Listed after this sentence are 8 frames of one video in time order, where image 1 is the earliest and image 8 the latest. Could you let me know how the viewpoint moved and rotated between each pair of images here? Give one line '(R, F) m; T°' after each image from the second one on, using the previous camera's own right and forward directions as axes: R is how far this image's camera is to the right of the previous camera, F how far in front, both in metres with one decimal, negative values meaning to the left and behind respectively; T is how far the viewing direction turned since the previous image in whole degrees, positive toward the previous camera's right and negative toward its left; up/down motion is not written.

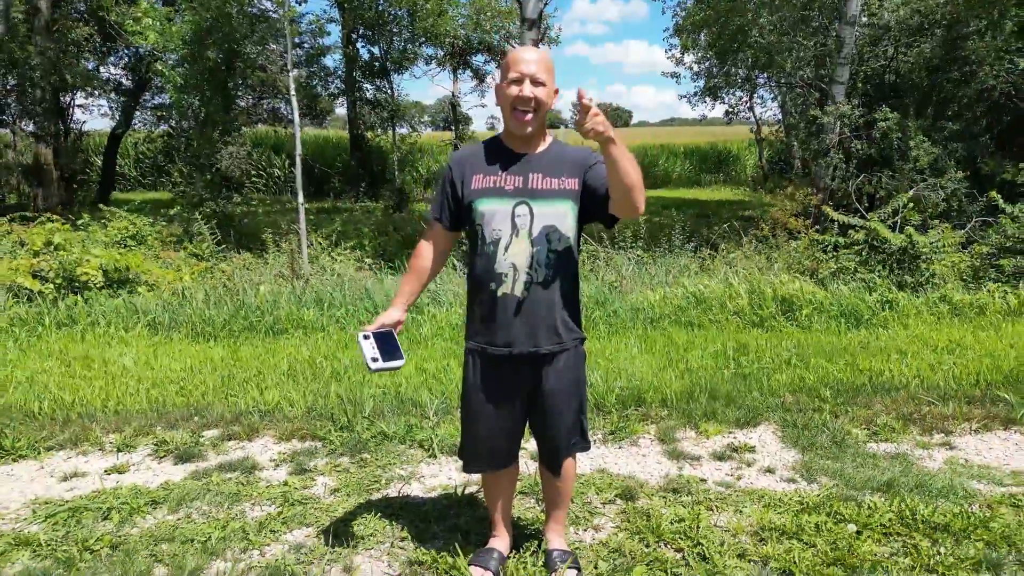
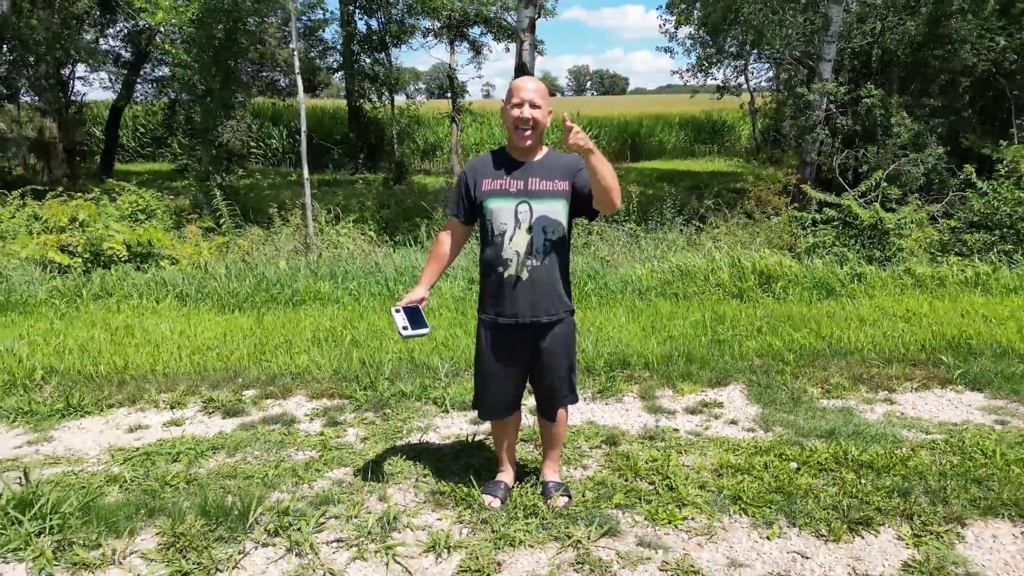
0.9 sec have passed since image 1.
(0.0, -0.5) m; 0°
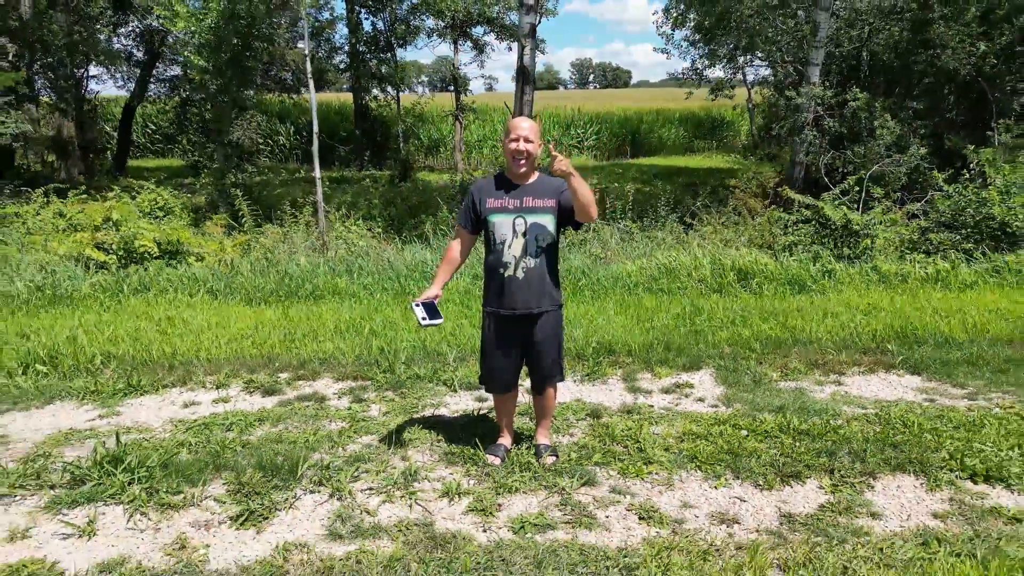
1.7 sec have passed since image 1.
(0.0, -0.6) m; 0°
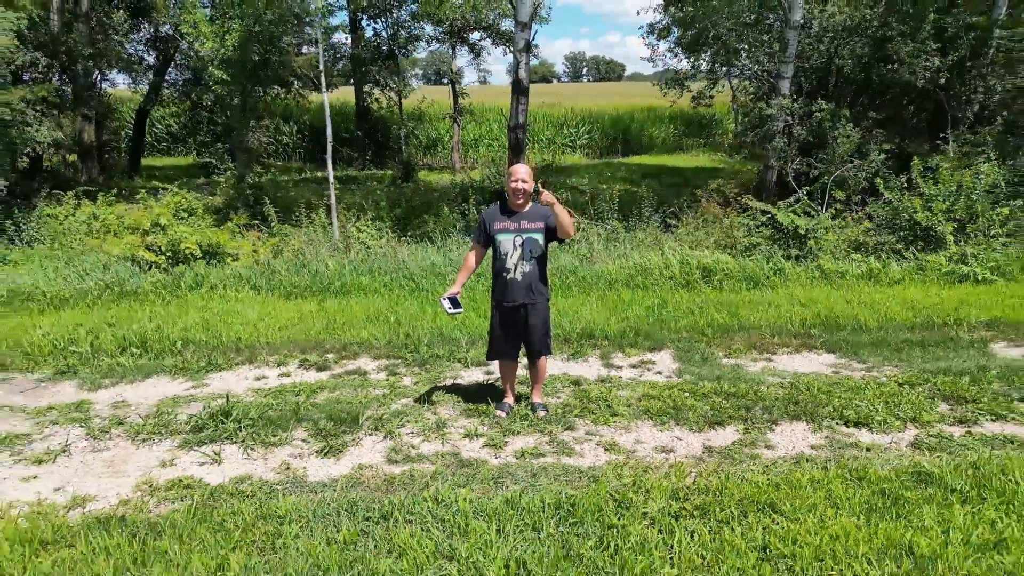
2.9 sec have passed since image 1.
(0.0, -1.1) m; 0°
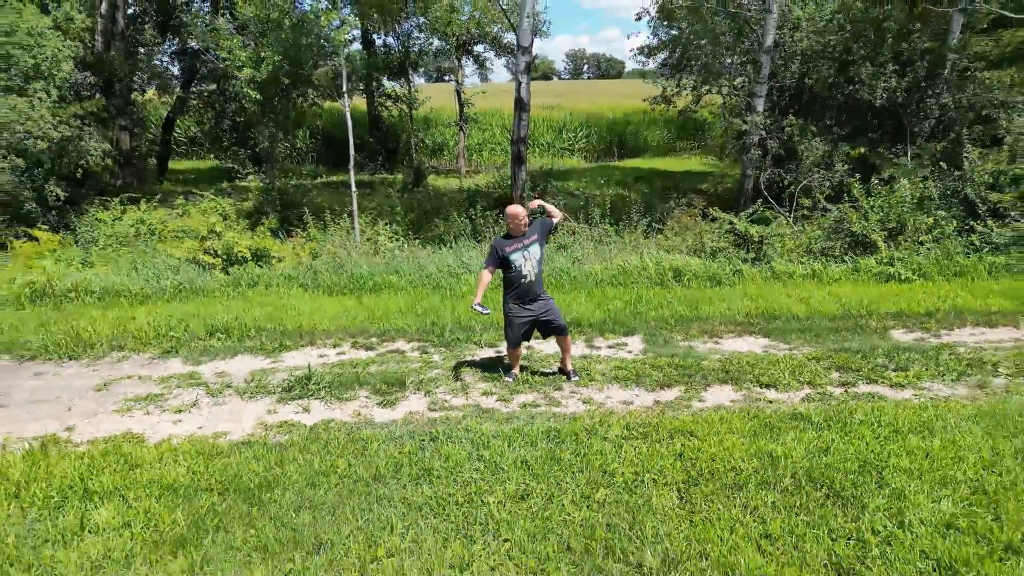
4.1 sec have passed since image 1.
(0.0, -1.5) m; 0°
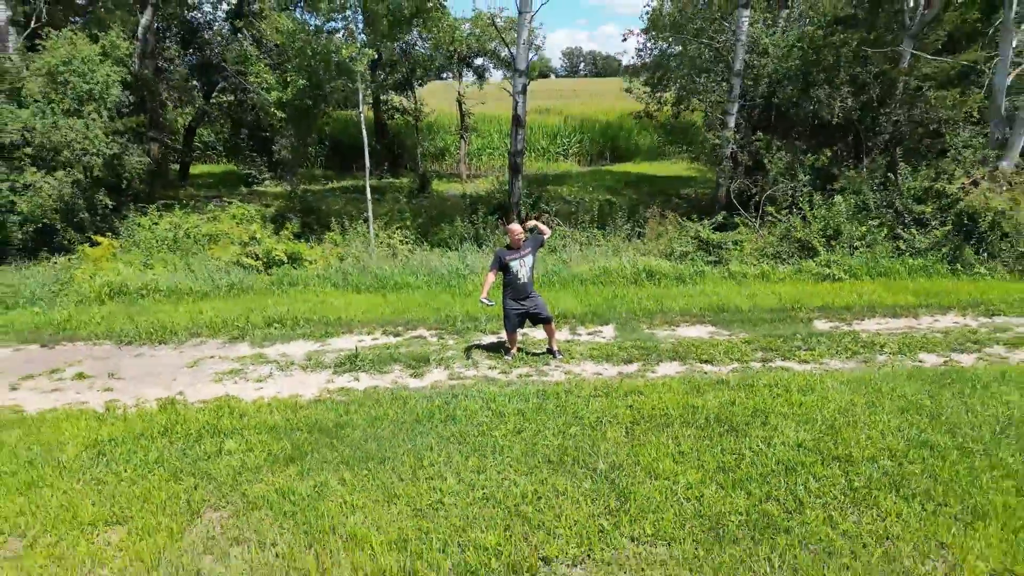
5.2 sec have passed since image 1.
(0.0, -1.7) m; 0°
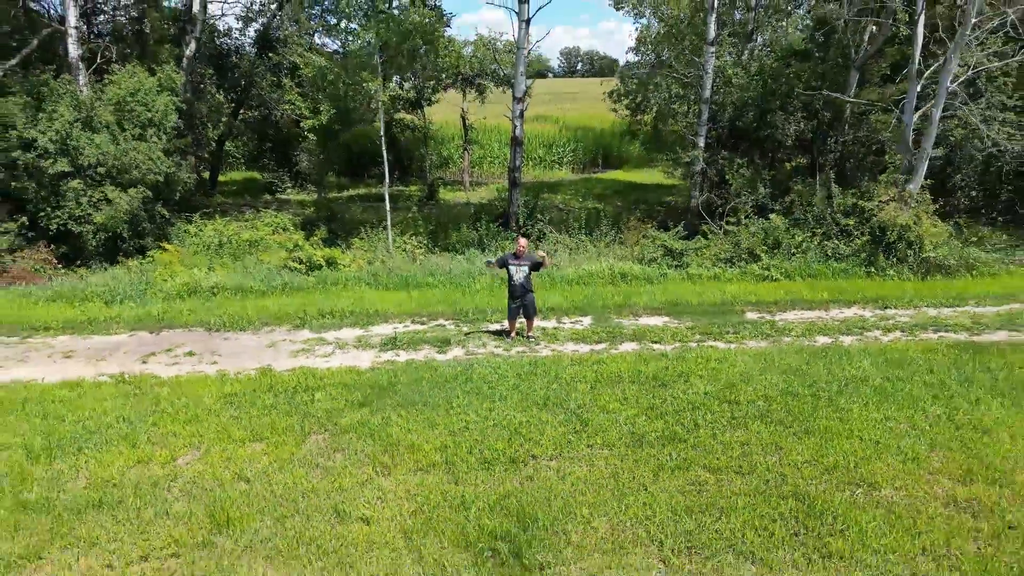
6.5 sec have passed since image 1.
(0.0, -2.5) m; 0°
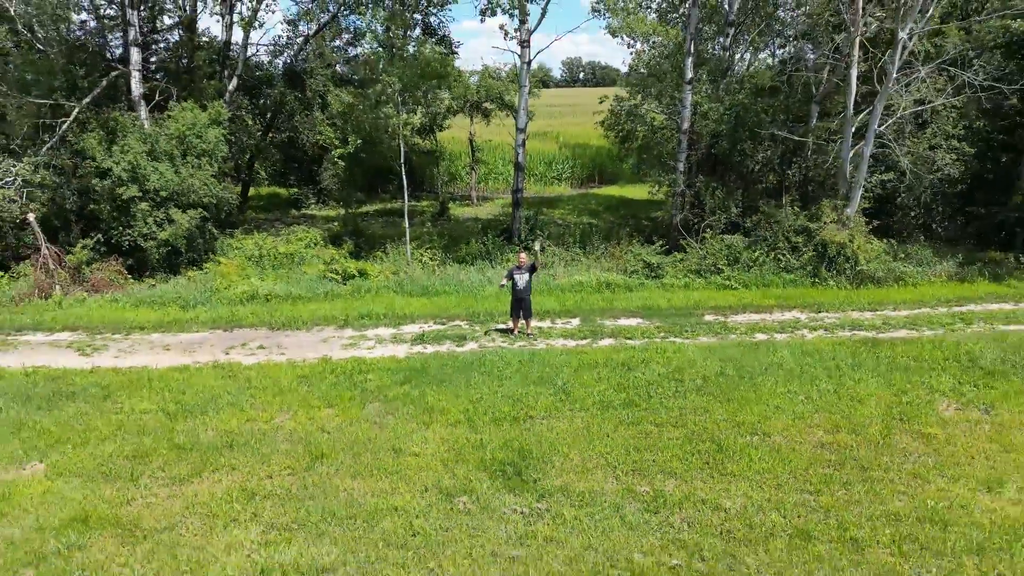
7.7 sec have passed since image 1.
(0.0, -2.6) m; 0°
